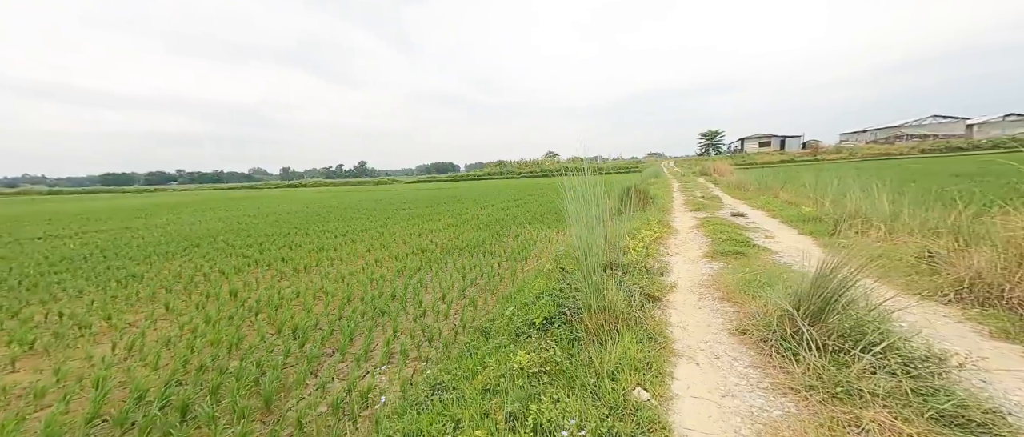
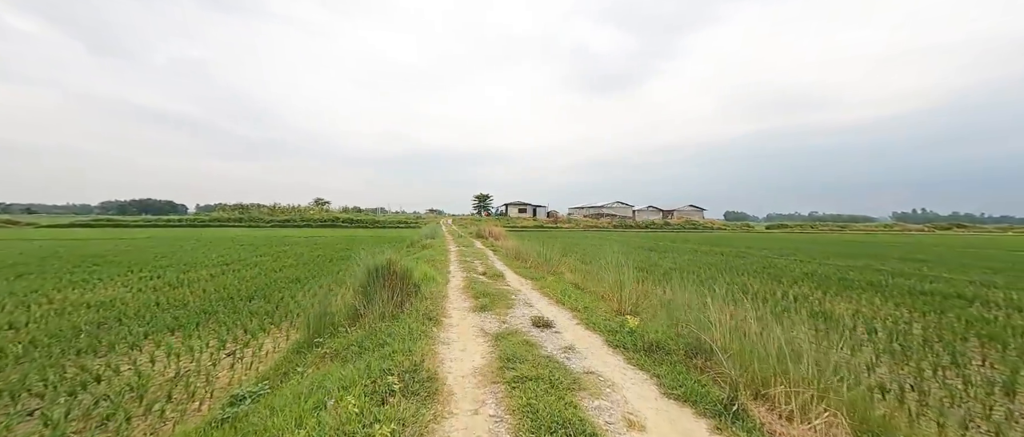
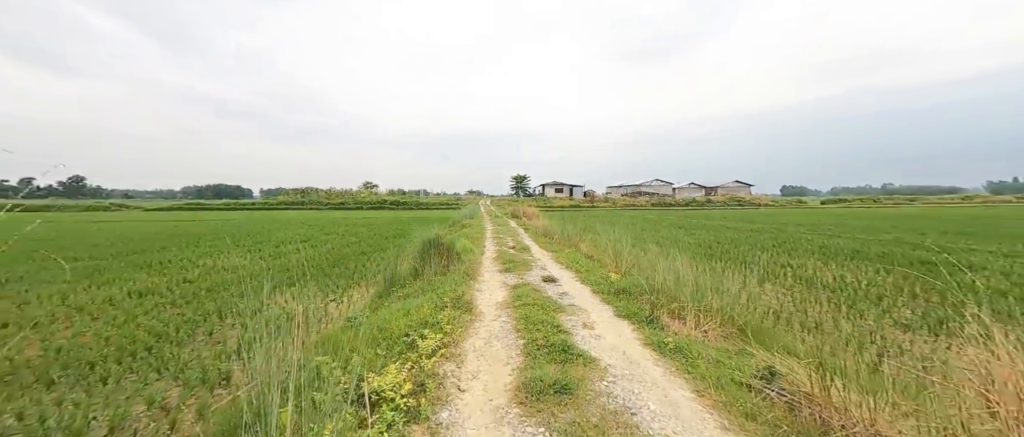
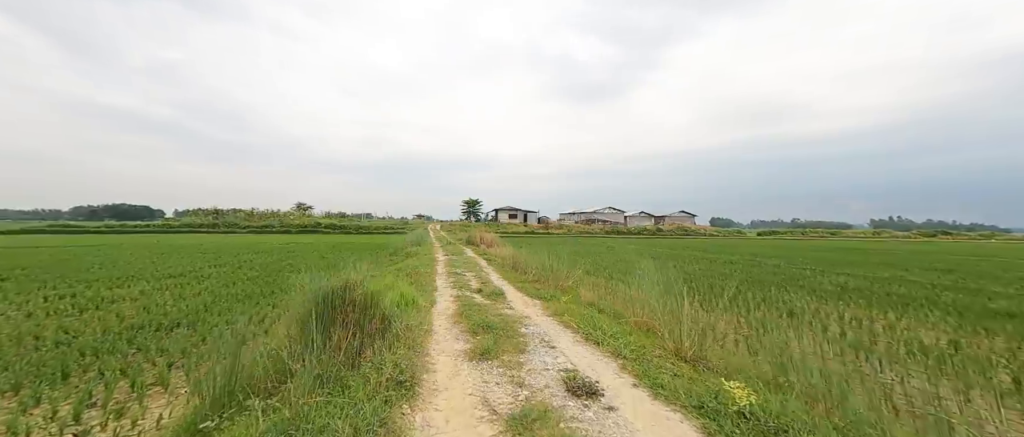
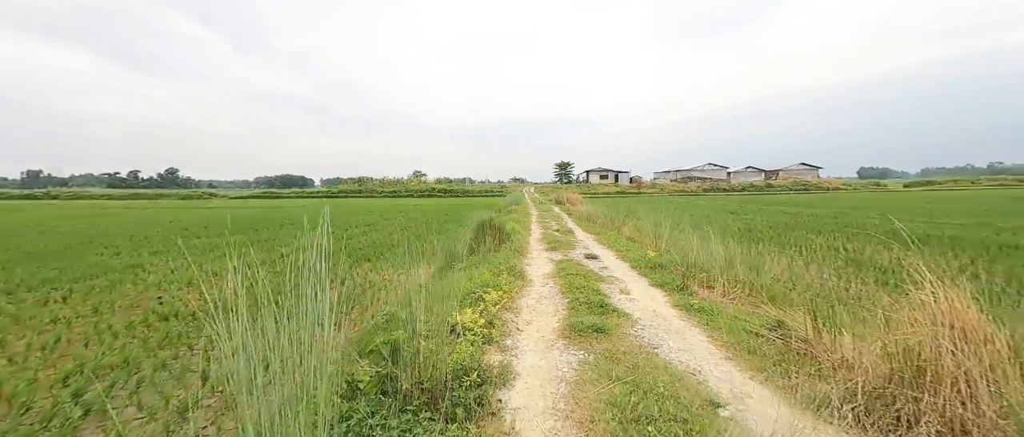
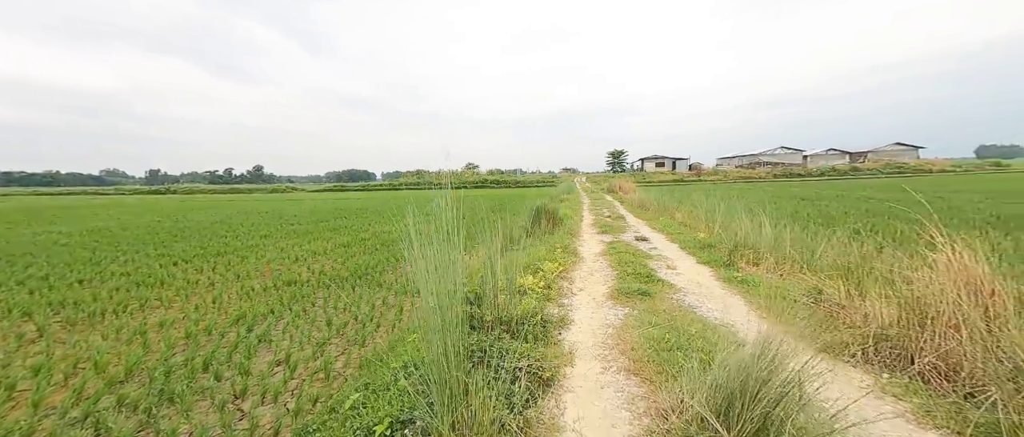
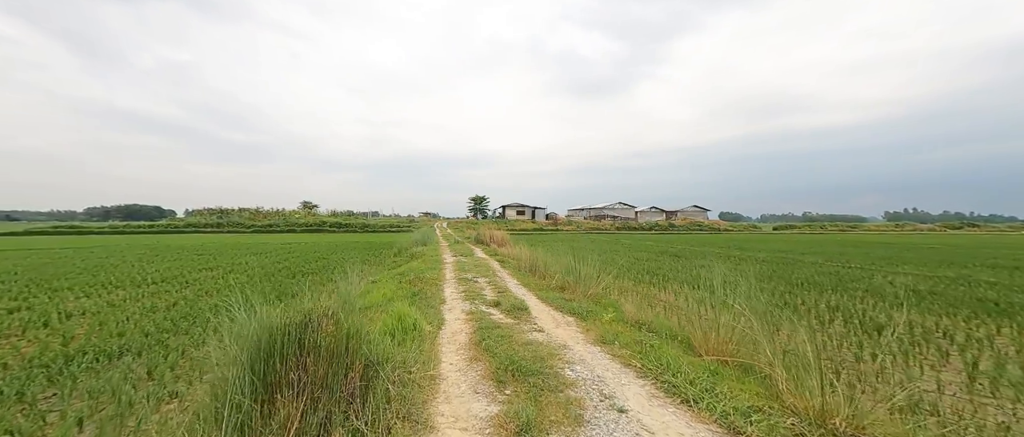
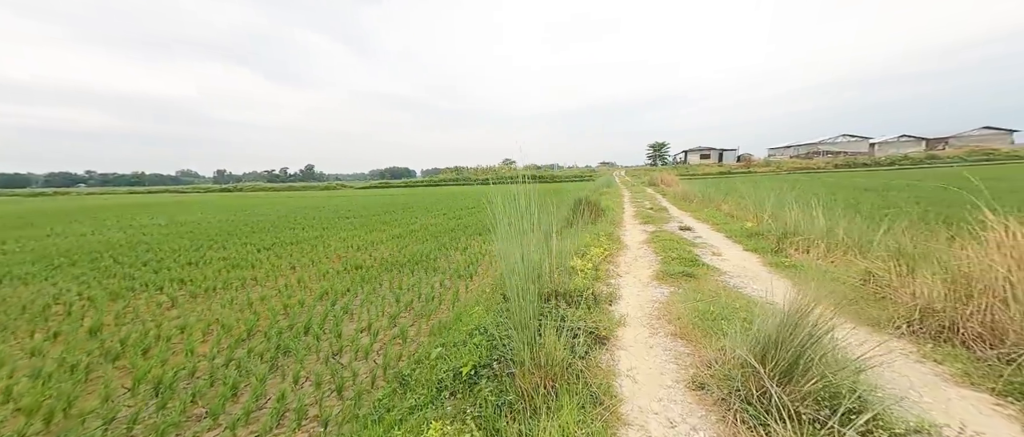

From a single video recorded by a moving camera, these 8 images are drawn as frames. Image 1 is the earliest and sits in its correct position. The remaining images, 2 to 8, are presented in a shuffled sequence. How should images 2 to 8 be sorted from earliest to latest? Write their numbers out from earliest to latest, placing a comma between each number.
8, 6, 5, 3, 2, 4, 7
